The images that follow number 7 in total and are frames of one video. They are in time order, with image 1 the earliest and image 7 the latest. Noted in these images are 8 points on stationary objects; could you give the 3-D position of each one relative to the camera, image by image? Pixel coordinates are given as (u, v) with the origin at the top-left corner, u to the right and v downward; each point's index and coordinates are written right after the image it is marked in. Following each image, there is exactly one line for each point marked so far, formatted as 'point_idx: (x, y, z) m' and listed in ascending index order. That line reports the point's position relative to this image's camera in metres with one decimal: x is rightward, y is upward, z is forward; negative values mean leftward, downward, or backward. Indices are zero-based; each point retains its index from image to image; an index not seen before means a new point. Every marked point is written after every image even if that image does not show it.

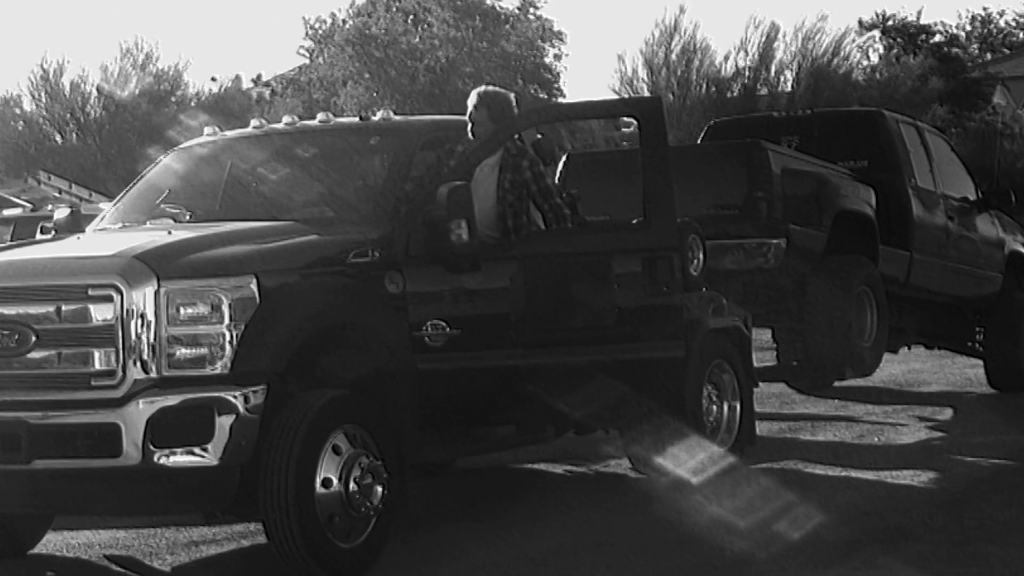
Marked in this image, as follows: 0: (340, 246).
0: (-0.7, +0.2, +7.0) m
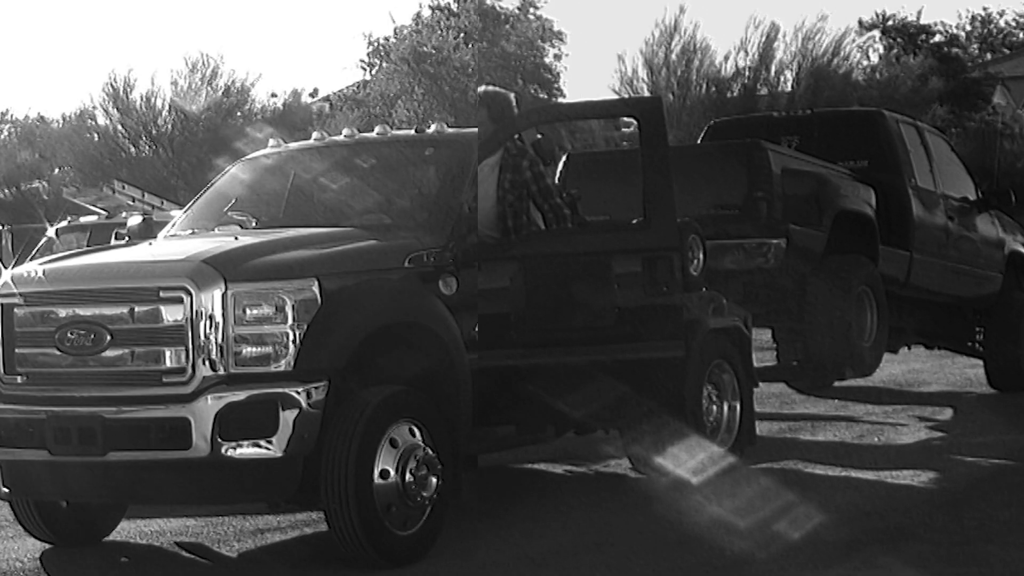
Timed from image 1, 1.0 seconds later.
0: (-0.5, +0.2, +7.4) m
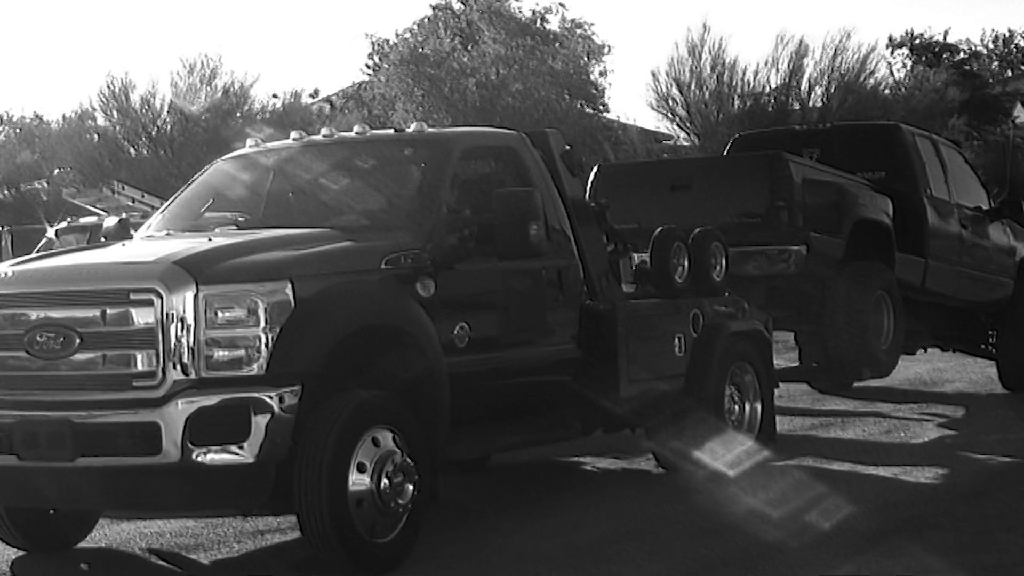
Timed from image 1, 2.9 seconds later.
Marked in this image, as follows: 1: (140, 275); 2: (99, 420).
0: (-0.6, +0.2, +7.3) m
1: (-1.5, +0.1, +6.9) m
2: (-1.7, -0.5, +6.8) m
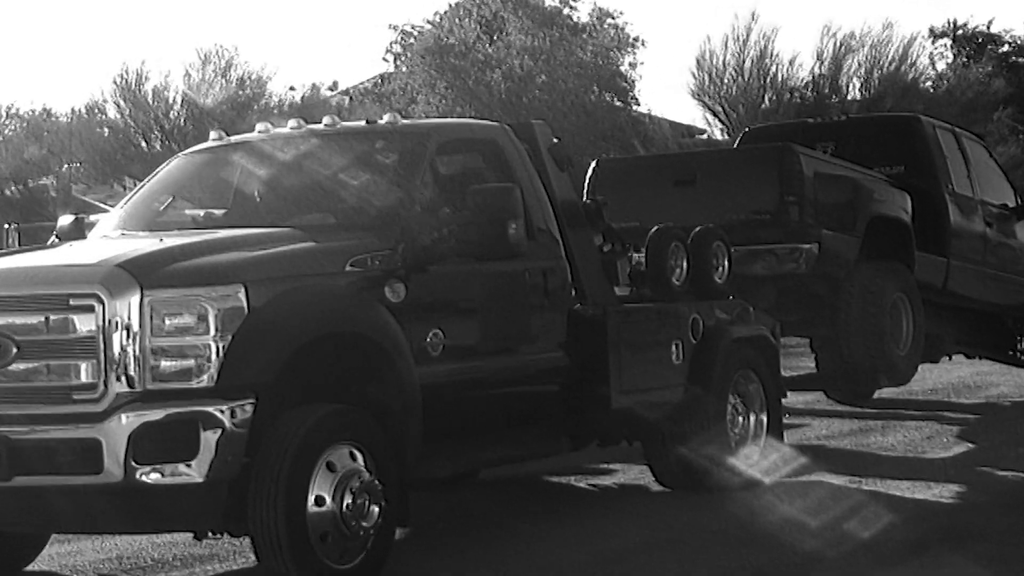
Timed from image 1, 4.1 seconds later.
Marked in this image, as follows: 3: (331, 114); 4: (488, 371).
0: (-0.7, +0.1, +6.8) m
1: (-1.6, 0.0, +6.3) m
2: (-1.8, -0.6, +6.3) m
3: (-0.8, +0.8, +7.8) m
4: (-0.1, -0.4, +7.3) m
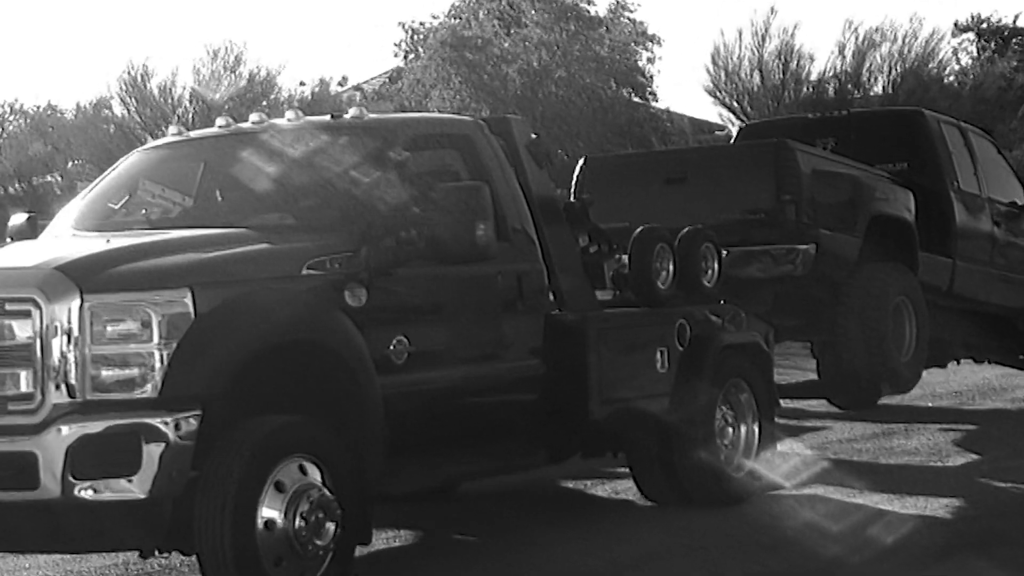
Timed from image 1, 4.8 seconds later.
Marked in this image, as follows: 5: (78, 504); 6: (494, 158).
0: (-0.8, +0.1, +6.4) m
1: (-1.8, 0.0, +6.0) m
2: (-1.9, -0.6, +6.0) m
3: (-0.9, +0.8, +7.4) m
4: (-0.2, -0.4, +6.9) m
5: (-1.5, -0.7, +5.9) m
6: (-0.1, +0.6, +7.5) m
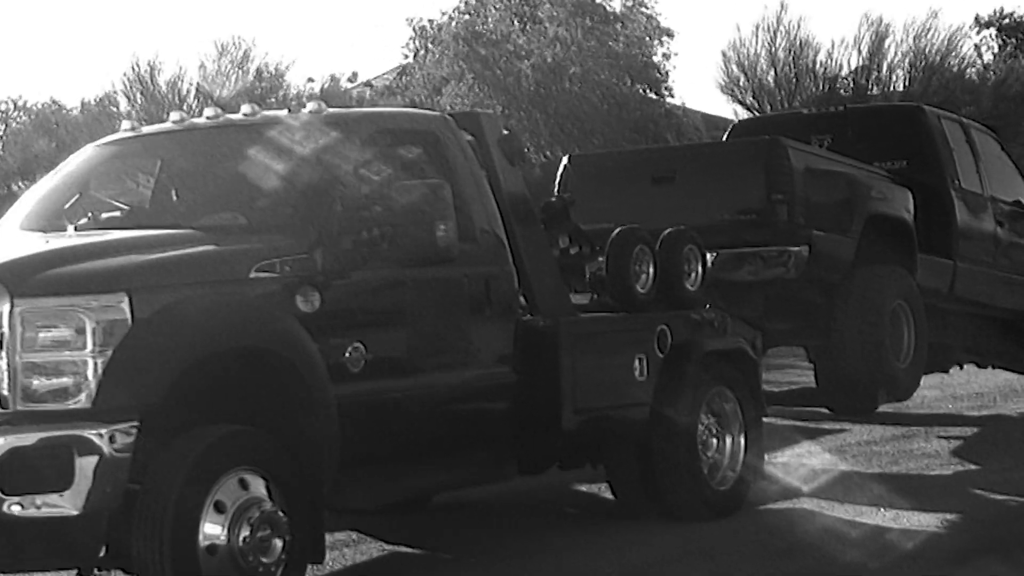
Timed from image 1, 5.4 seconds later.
0: (-1.0, +0.1, +6.0) m
1: (-1.9, 0.0, +5.7) m
2: (-2.1, -0.6, +5.6) m
3: (-1.1, +0.8, +7.1) m
4: (-0.3, -0.4, +6.5) m
5: (-1.7, -0.8, +5.5) m
6: (-0.2, +0.6, +7.1) m
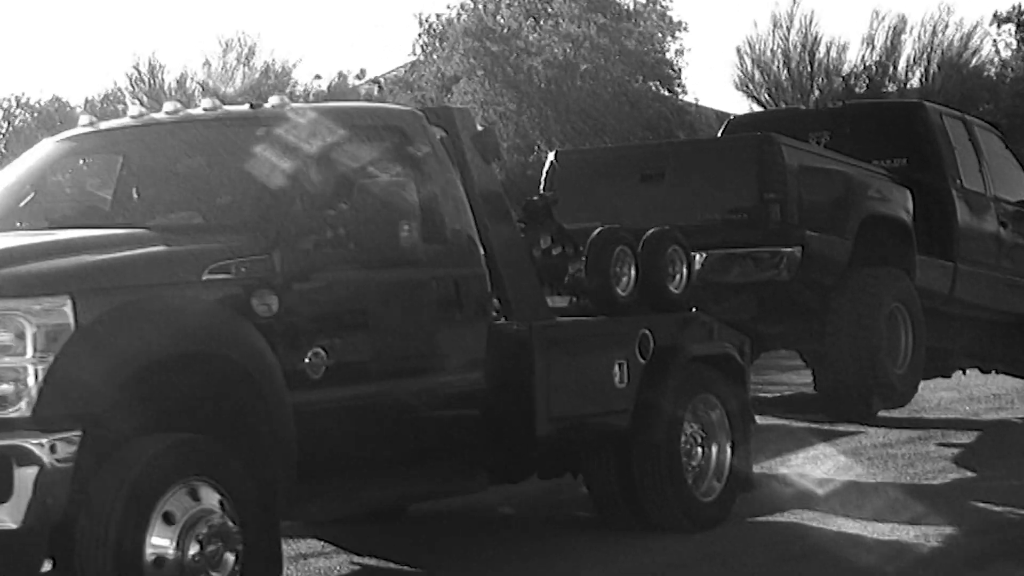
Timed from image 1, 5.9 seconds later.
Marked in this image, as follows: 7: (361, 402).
0: (-1.1, +0.1, +5.7) m
1: (-2.0, 0.0, +5.4) m
2: (-2.2, -0.6, +5.4) m
3: (-1.1, +0.8, +6.8) m
4: (-0.5, -0.4, +6.2) m
5: (-1.8, -0.8, +5.3) m
6: (-0.3, +0.5, +6.8) m
7: (-0.5, -0.4, +6.1) m
